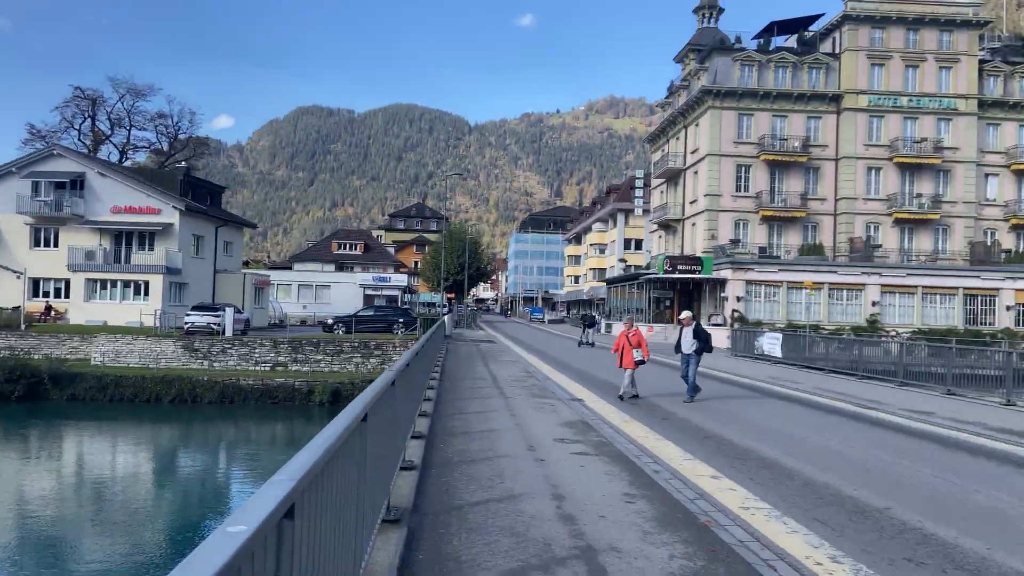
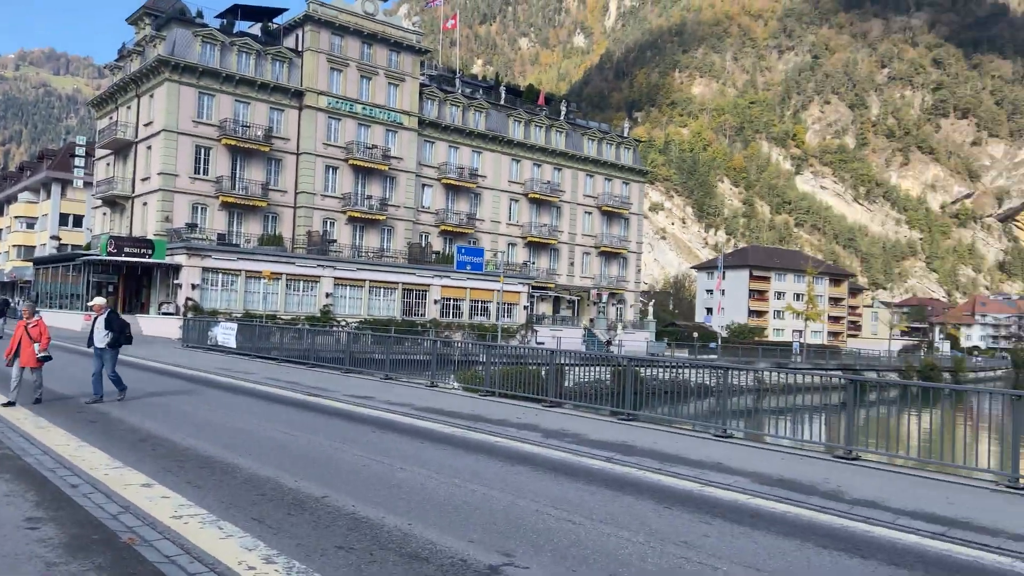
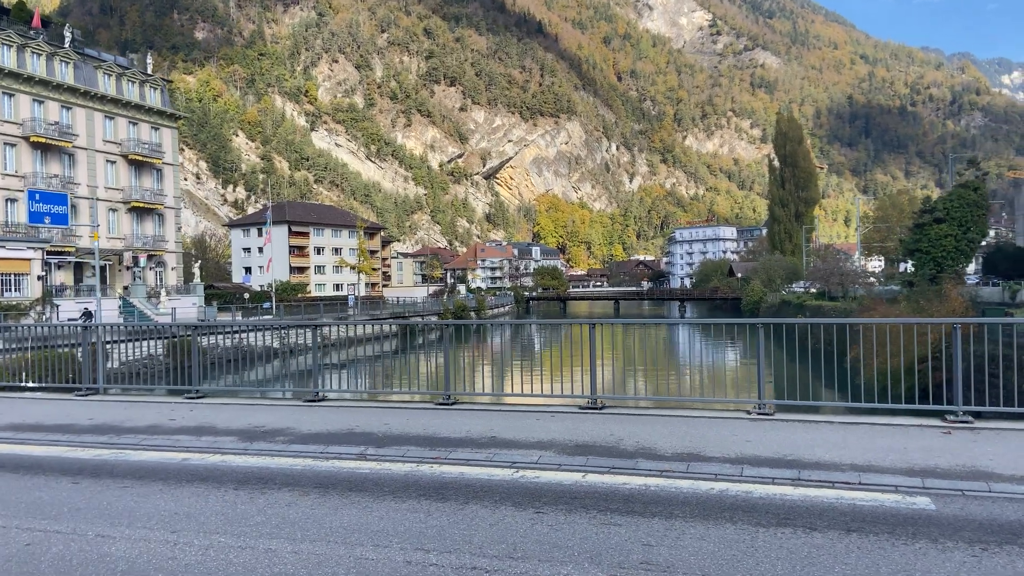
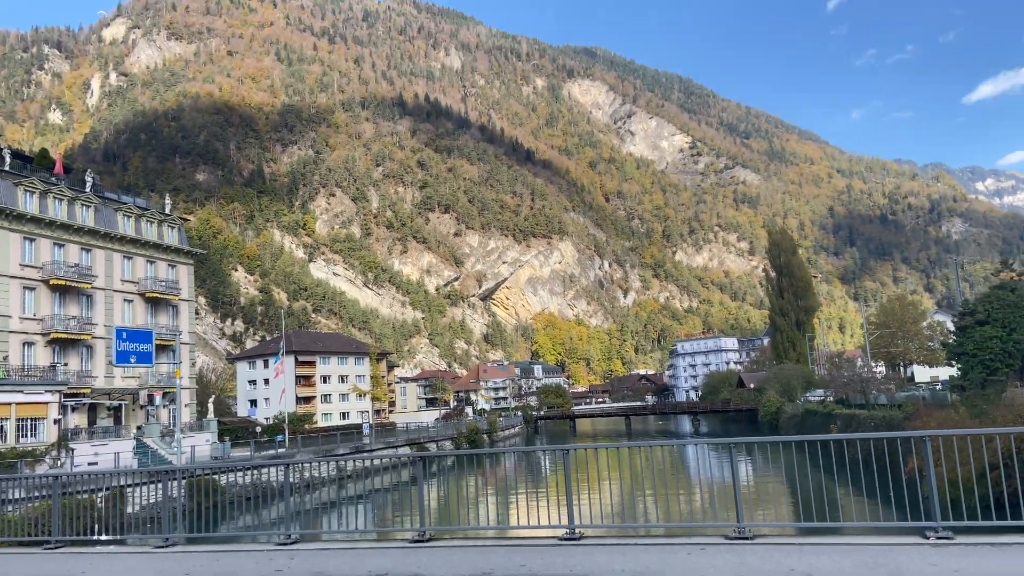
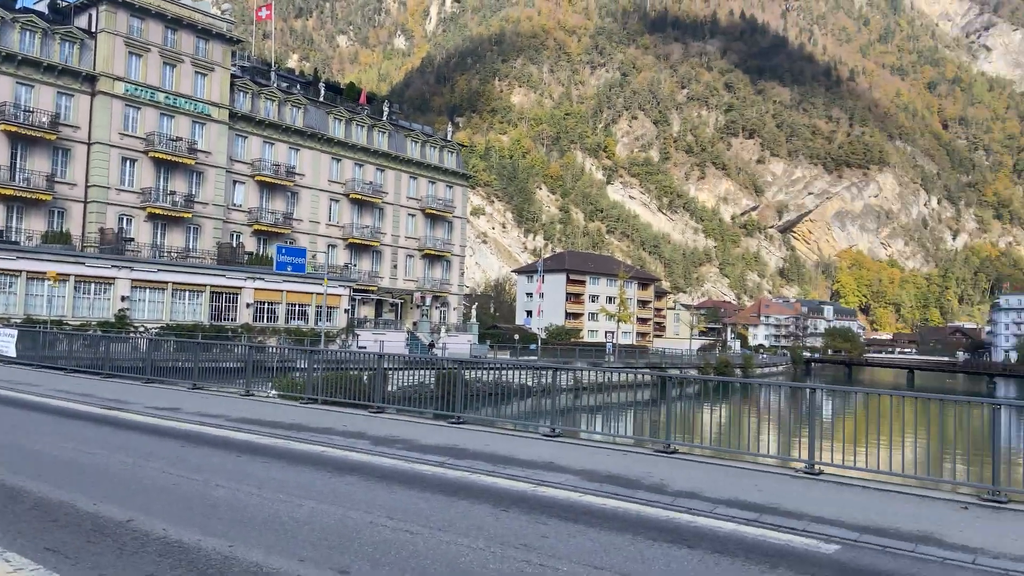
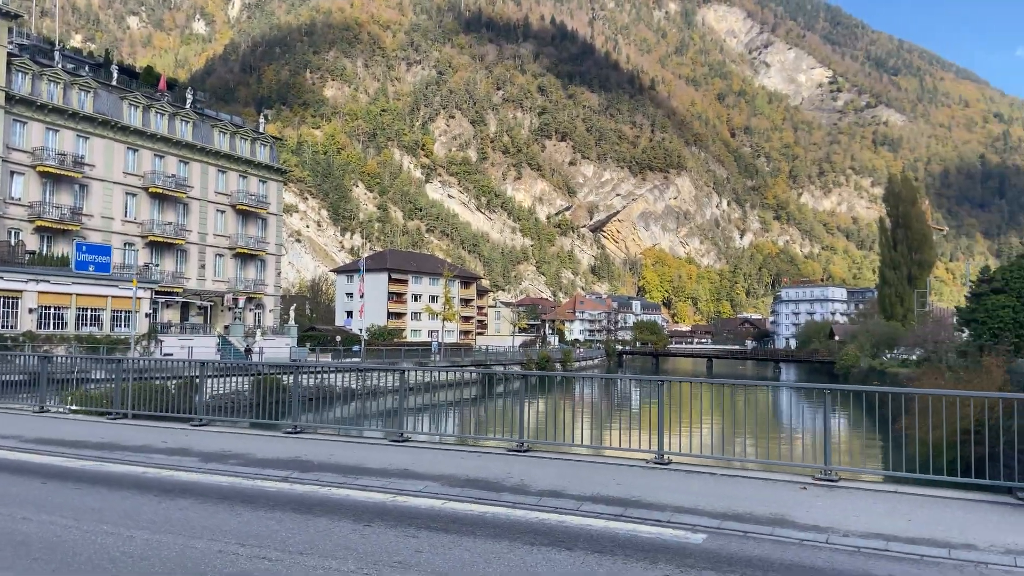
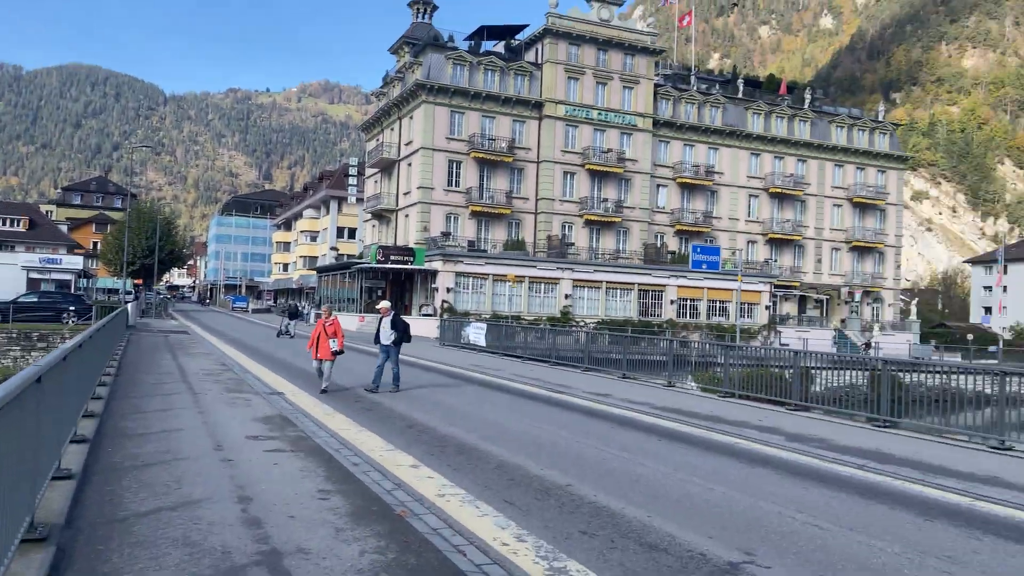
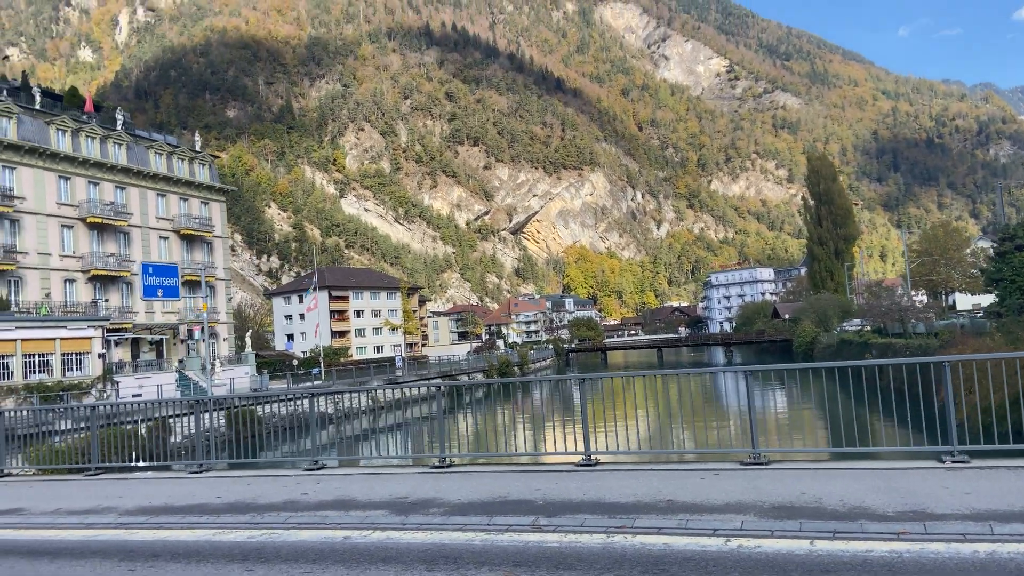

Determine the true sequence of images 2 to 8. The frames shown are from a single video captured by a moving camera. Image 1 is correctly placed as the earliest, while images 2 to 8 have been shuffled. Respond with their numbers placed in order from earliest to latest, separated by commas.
7, 2, 5, 6, 3, 8, 4
